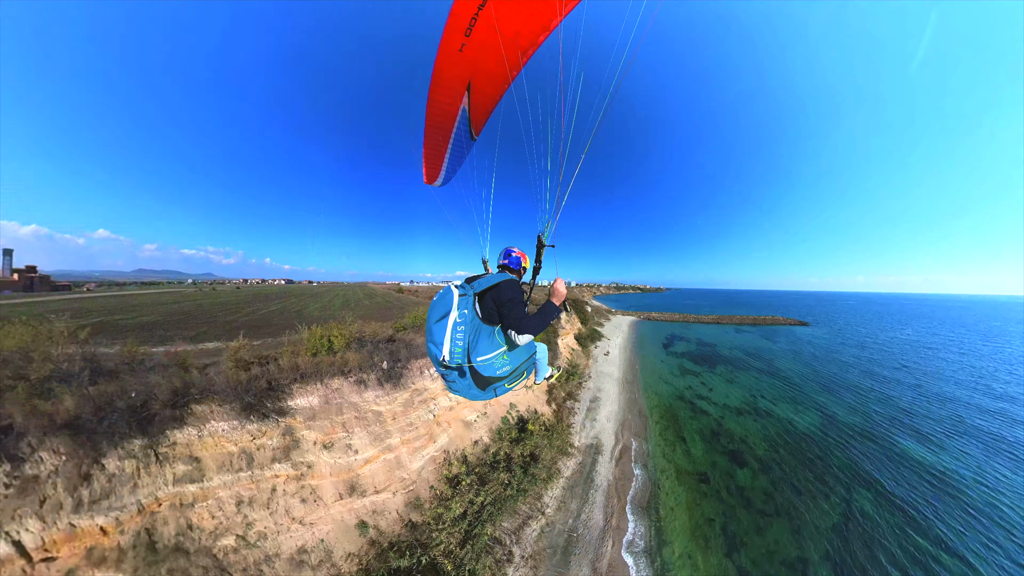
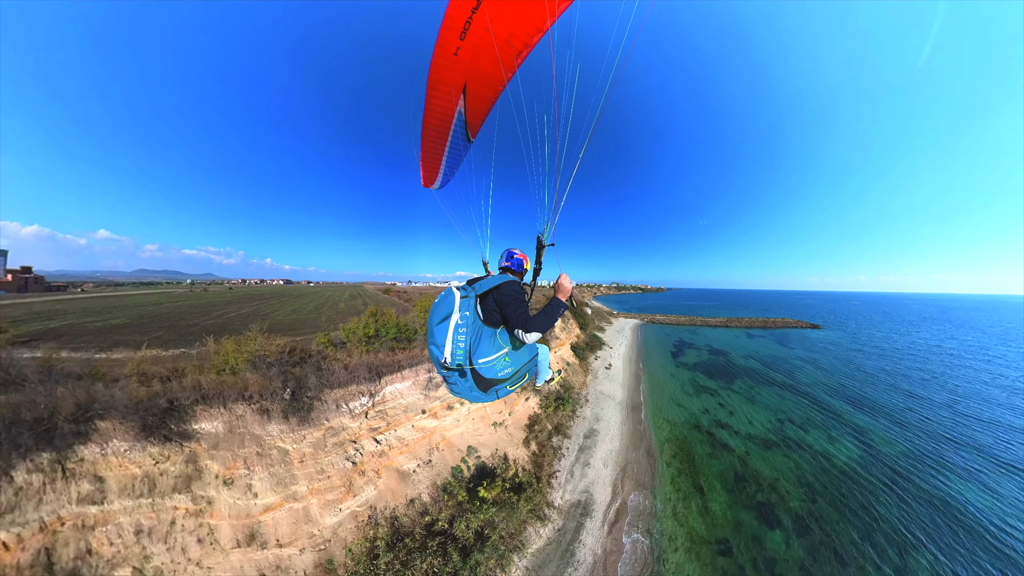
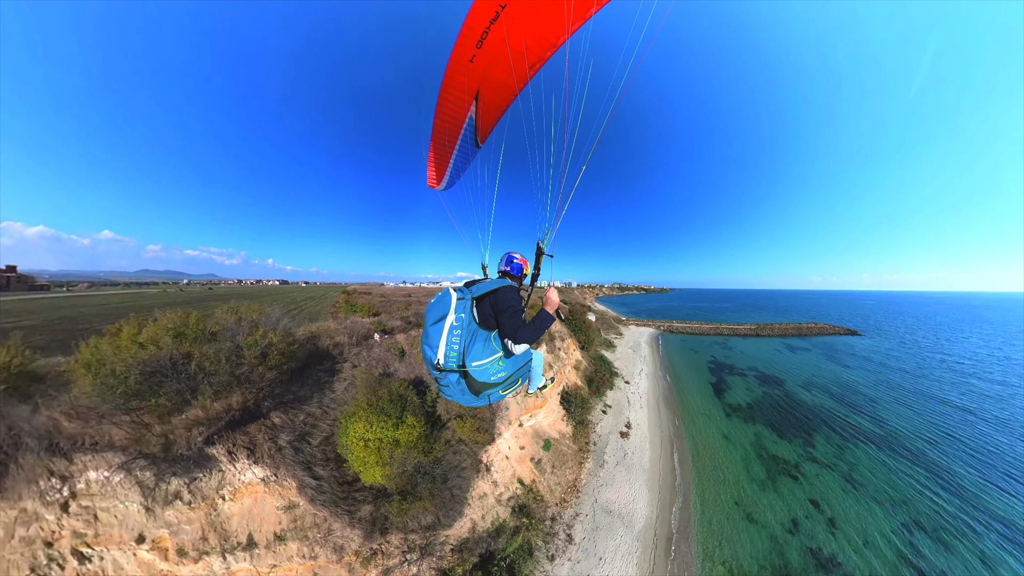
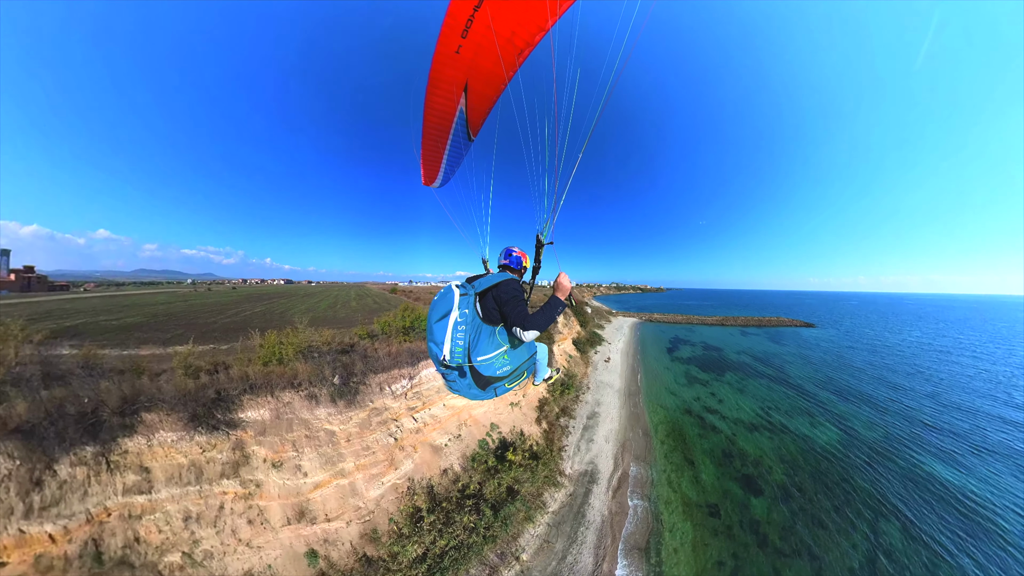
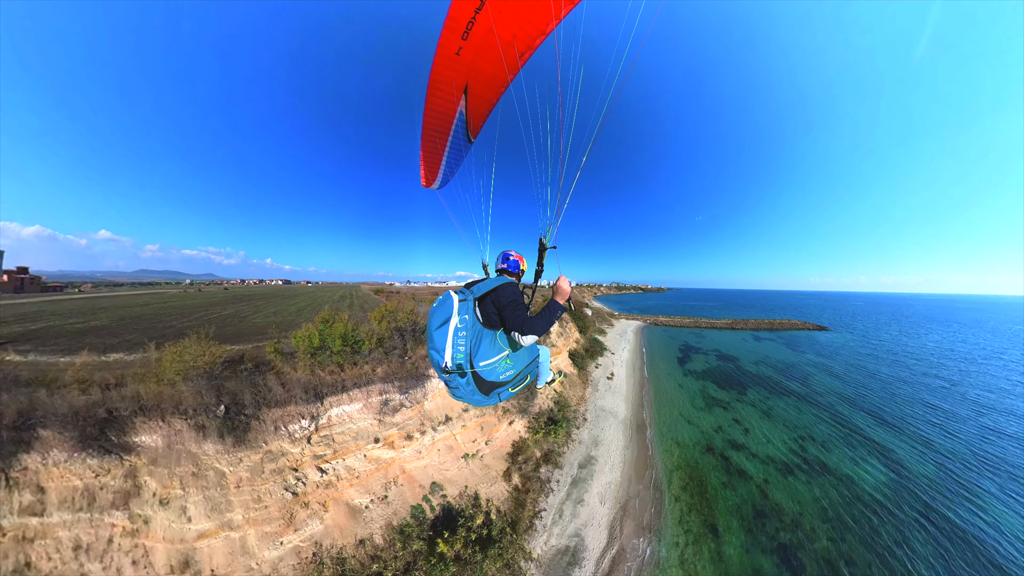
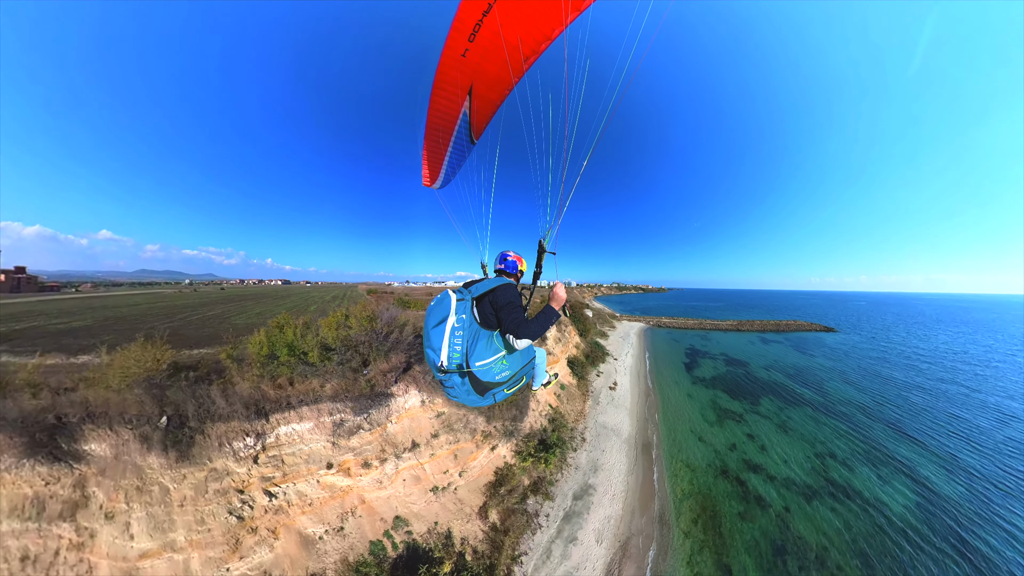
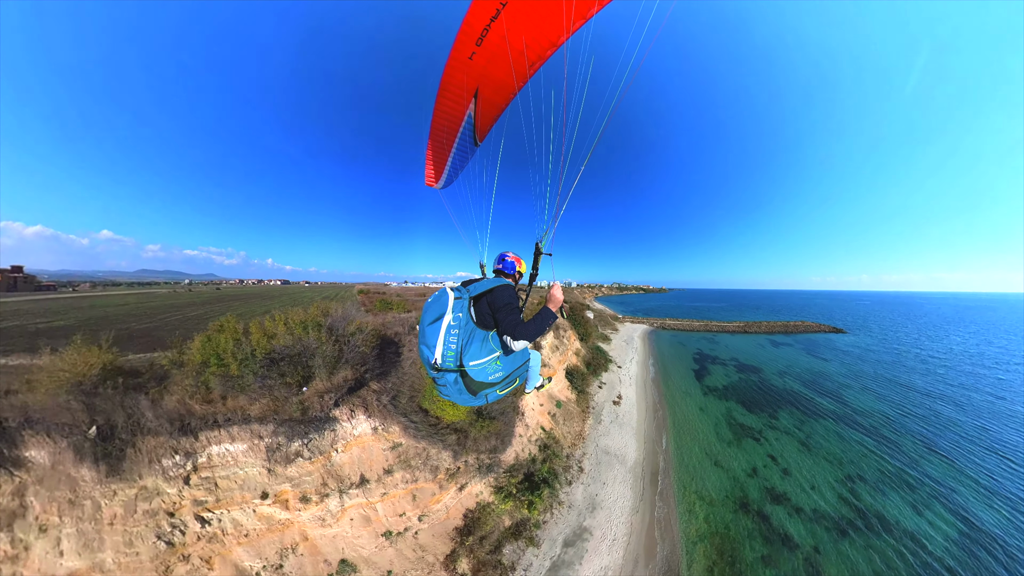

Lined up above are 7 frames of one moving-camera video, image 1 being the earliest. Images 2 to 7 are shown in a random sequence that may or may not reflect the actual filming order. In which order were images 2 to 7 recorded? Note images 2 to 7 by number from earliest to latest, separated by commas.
4, 2, 5, 6, 7, 3
